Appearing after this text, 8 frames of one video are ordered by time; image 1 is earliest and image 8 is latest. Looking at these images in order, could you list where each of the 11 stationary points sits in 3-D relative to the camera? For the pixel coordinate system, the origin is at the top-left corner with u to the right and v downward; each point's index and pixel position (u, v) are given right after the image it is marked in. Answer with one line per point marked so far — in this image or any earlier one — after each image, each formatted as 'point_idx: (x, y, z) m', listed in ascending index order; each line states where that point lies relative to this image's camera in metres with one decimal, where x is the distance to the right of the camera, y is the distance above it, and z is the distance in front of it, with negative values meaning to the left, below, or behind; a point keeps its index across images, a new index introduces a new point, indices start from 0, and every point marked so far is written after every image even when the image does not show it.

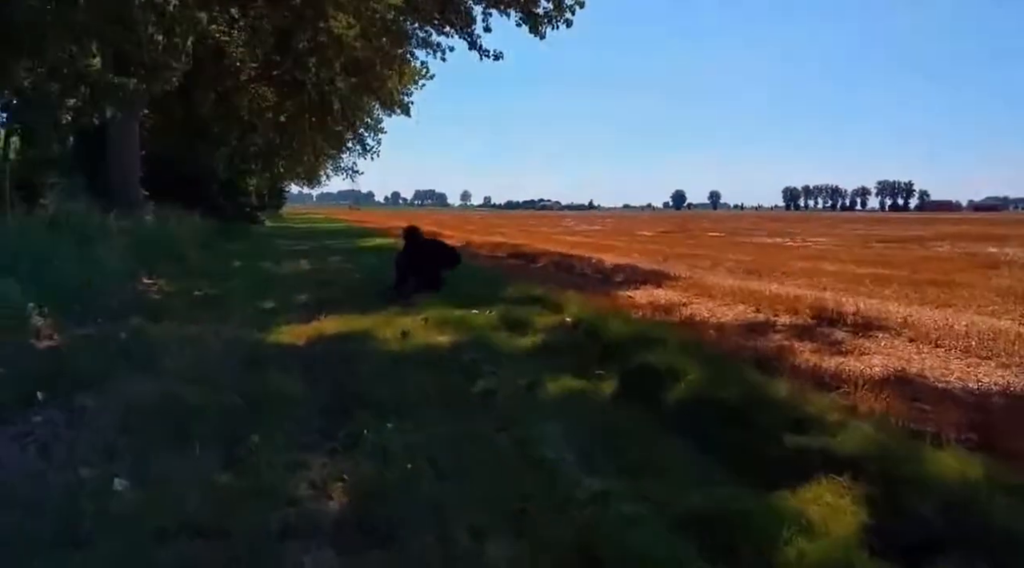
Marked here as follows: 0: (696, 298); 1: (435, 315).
0: (+3.0, -0.2, +14.0) m
1: (-0.9, -0.5, +11.2) m
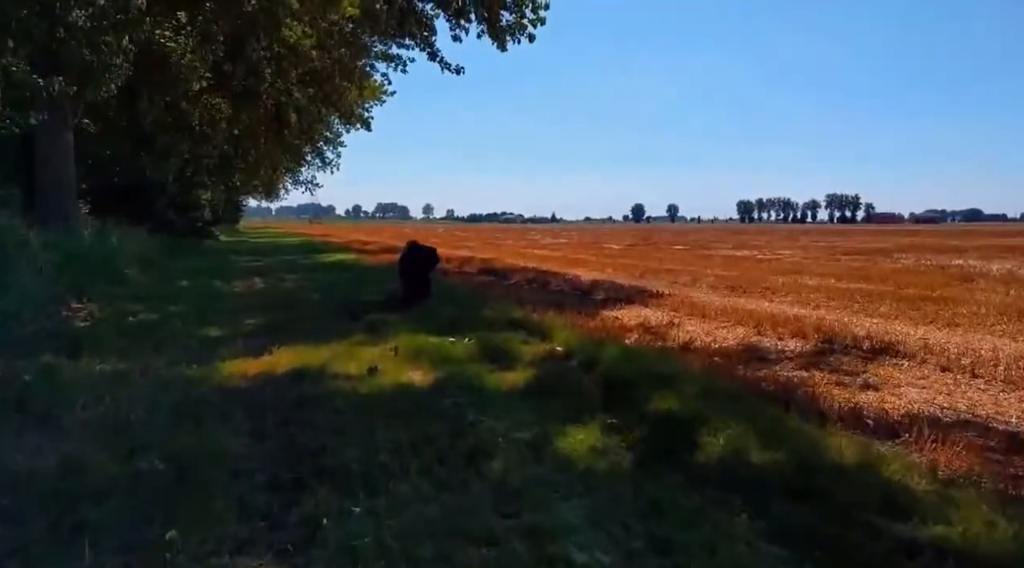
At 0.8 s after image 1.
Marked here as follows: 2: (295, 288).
0: (+2.6, -0.5, +12.9) m
1: (-1.2, -0.8, +10.0) m
2: (-4.9, -0.1, +19.2) m
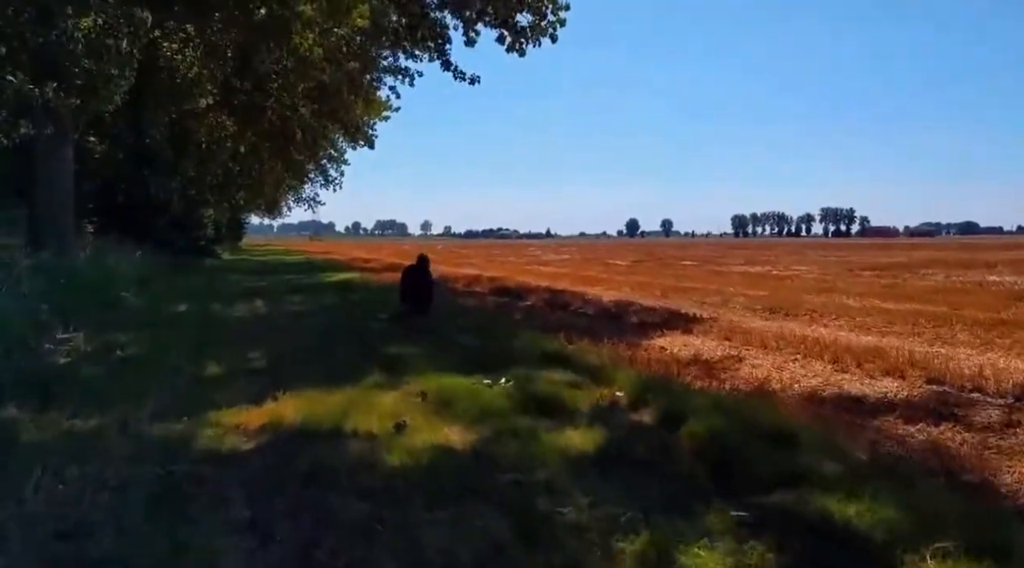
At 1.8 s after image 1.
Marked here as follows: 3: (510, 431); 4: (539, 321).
0: (+3.1, -0.8, +11.4) m
1: (-0.7, -1.1, +8.4) m
2: (-4.5, -0.6, +17.6) m
3: (0.0, -1.1, +6.4) m
4: (+0.4, -0.7, +15.5) m
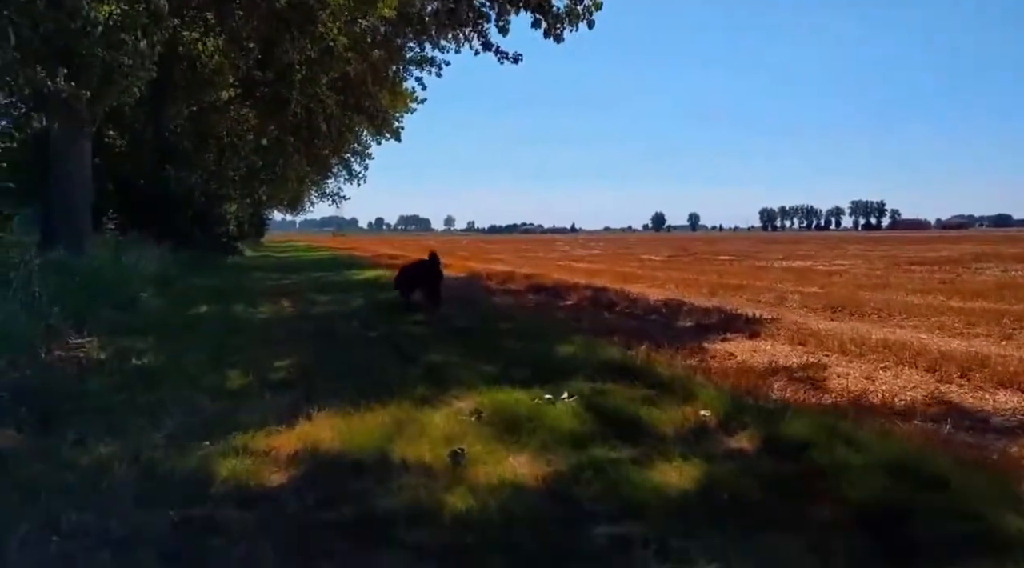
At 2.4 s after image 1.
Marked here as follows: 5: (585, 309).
0: (+3.7, -0.8, +10.3) m
1: (-0.2, -1.1, +7.4) m
2: (-3.6, -0.6, +16.7) m
3: (+0.5, -1.1, +5.4) m
4: (+1.1, -0.7, +14.5) m
5: (+1.4, -0.5, +17.6) m
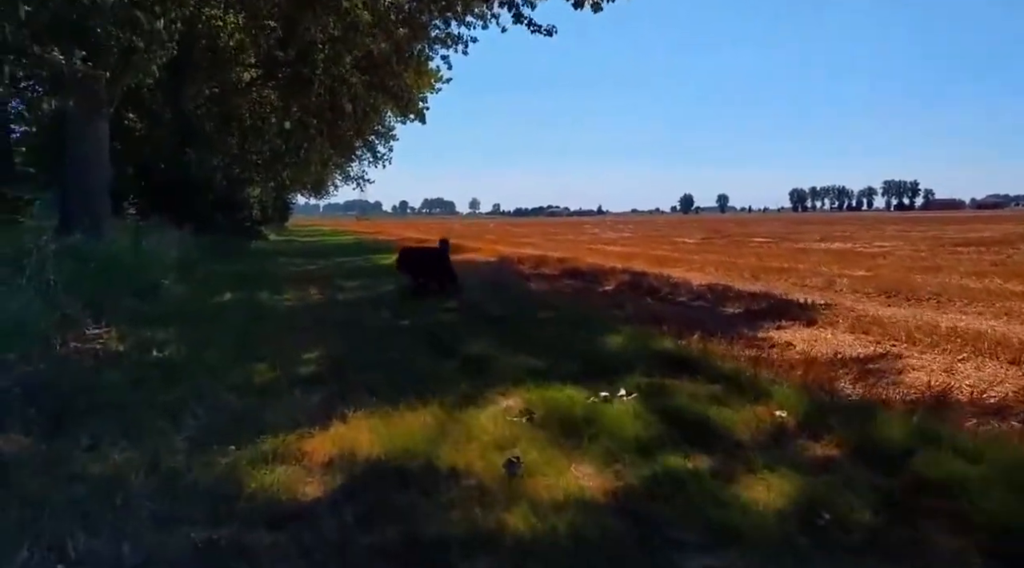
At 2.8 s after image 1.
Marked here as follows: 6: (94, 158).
0: (+4.2, -0.7, +9.6) m
1: (+0.3, -1.0, +6.8) m
2: (-2.9, -0.3, +16.2) m
3: (+0.8, -1.1, +4.8) m
4: (+1.7, -0.5, +13.8) m
5: (+2.2, -0.2, +16.9) m
6: (-8.3, +2.5, +17.5) m
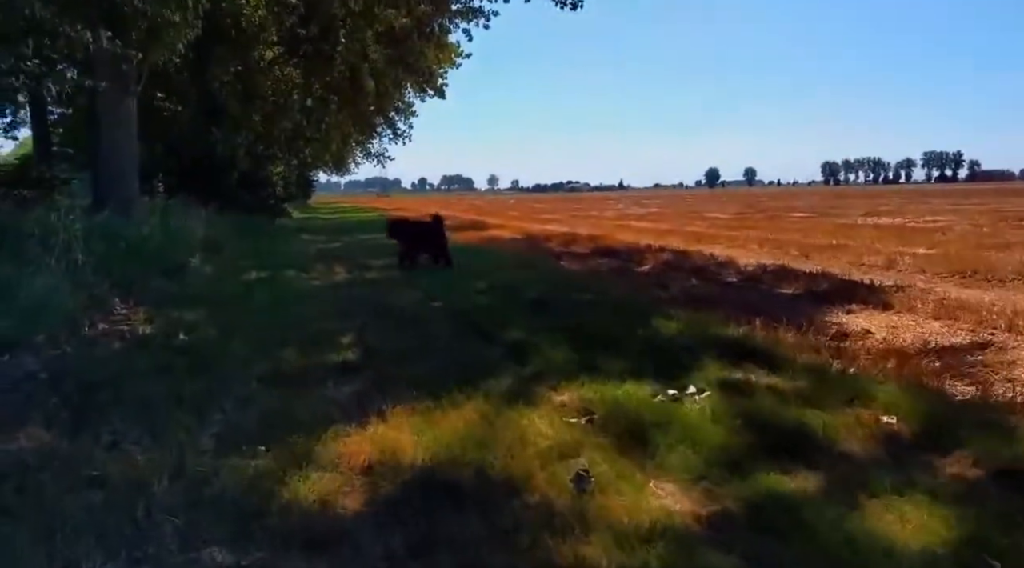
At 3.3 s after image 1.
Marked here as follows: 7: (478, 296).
0: (+4.7, -0.5, +8.7) m
1: (+0.7, -0.9, +6.1) m
2: (-2.2, +0.1, +15.6) m
3: (+1.2, -1.0, +4.0) m
4: (+2.4, -0.2, +13.0) m
5: (+2.9, +0.2, +16.1) m
6: (-7.6, +2.9, +16.9) m
7: (-0.5, -0.2, +13.1) m
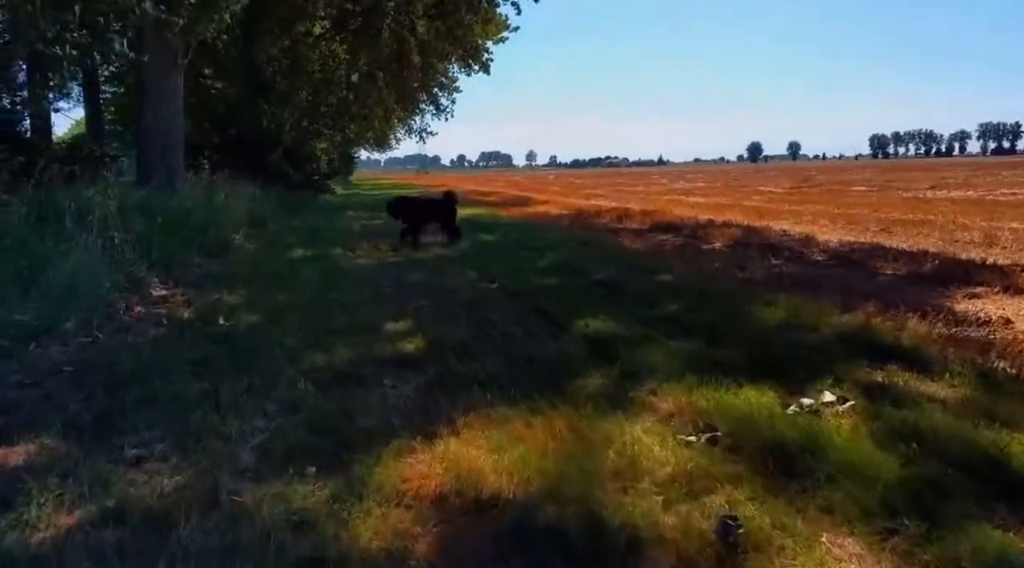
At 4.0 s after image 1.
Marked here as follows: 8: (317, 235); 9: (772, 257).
0: (+5.4, -0.3, +7.3) m
1: (+1.3, -0.8, +4.9) m
2: (-1.2, +0.4, +14.5) m
3: (+1.7, -1.0, +2.8) m
4: (+3.3, +0.1, +11.7) m
5: (+3.9, +0.5, +14.8) m
6: (-6.5, +3.3, +15.9) m
7: (+0.4, +0.1, +11.9) m
8: (-4.0, +1.0, +17.9) m
9: (+4.4, +0.5, +14.6) m
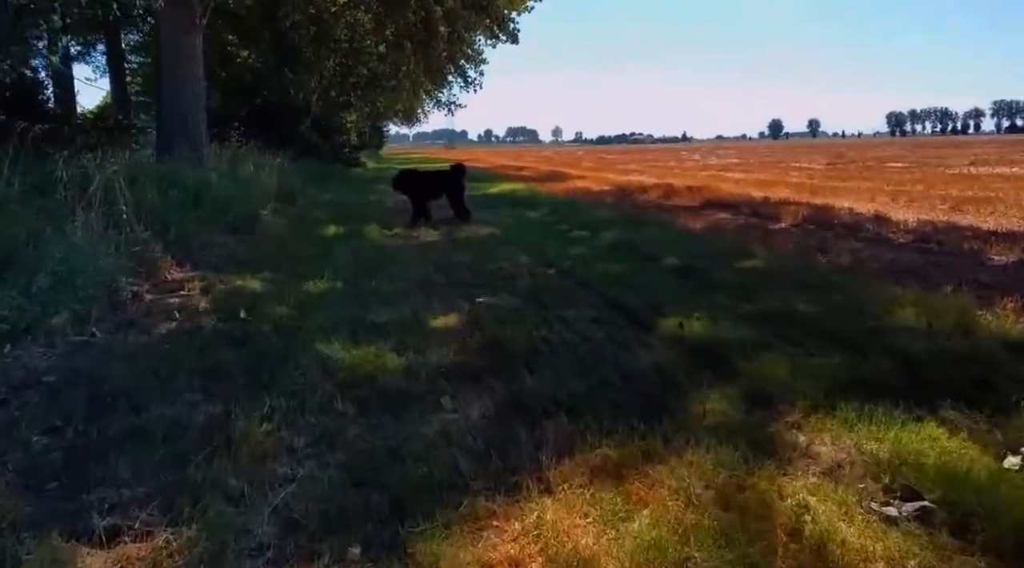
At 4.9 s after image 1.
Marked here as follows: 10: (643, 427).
0: (+6.0, -0.3, +5.7) m
1: (+1.7, -0.8, +3.4) m
2: (-0.4, +0.7, +13.0) m
3: (+2.1, -1.1, +1.3) m
4: (+4.0, +0.3, +10.1) m
5: (+4.7, +0.8, +13.2) m
6: (-5.7, +3.6, +14.6) m
7: (+1.1, +0.3, +10.5) m
8: (-3.1, +1.4, +16.5) m
9: (+5.2, +0.7, +13.0) m
10: (+0.7, -0.7, +4.6) m
